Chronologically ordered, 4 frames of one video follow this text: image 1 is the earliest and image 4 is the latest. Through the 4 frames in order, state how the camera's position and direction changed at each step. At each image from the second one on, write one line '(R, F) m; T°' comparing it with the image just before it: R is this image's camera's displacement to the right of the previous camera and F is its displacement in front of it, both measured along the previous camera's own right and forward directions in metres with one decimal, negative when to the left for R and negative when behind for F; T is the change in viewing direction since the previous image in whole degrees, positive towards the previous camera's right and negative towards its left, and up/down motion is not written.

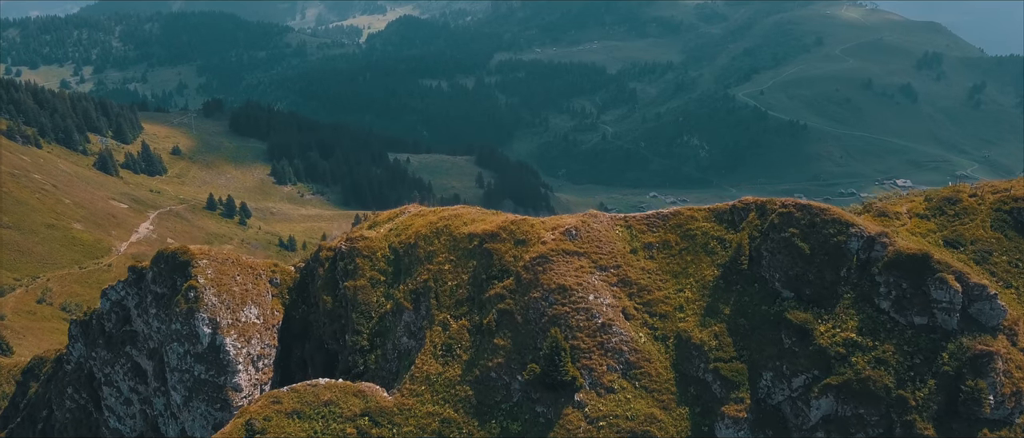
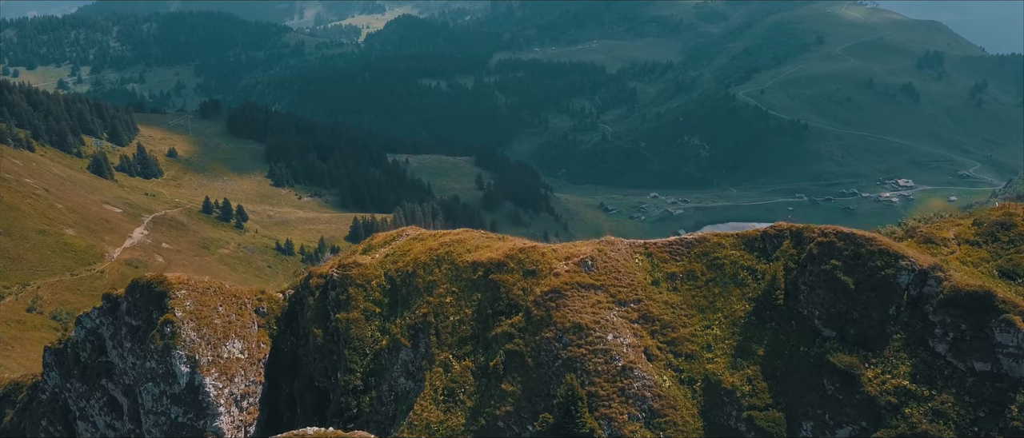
(-0.3, +1.9) m; 0°
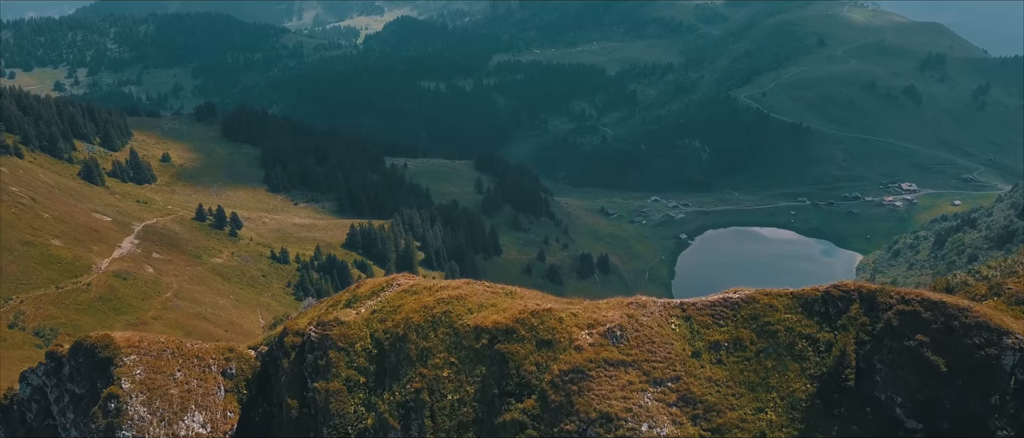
(-0.3, +3.1) m; 0°
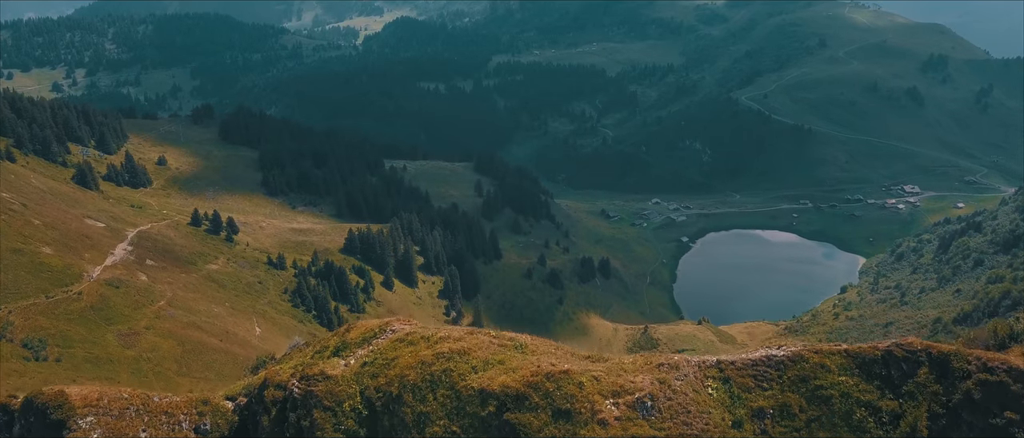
(-0.3, +2.1) m; 0°
